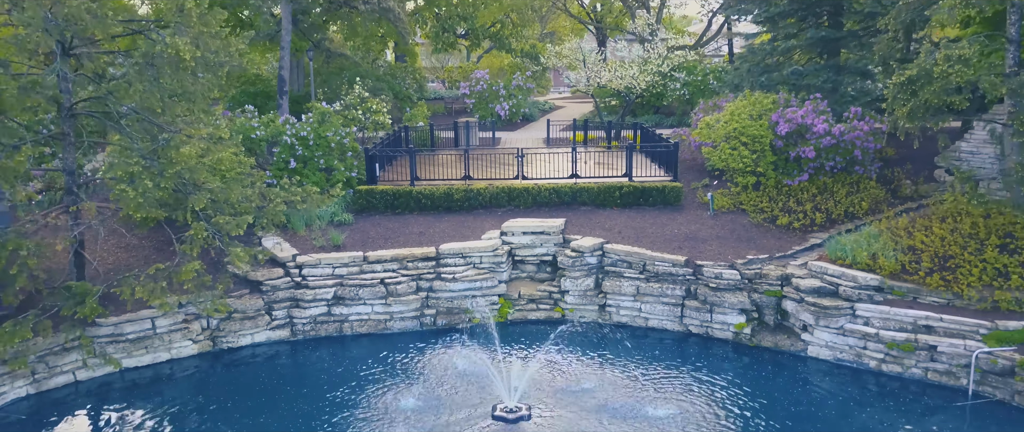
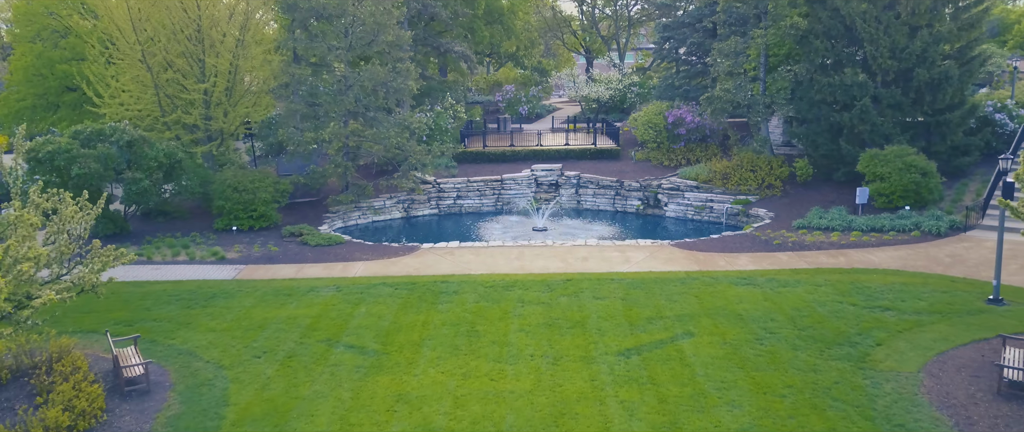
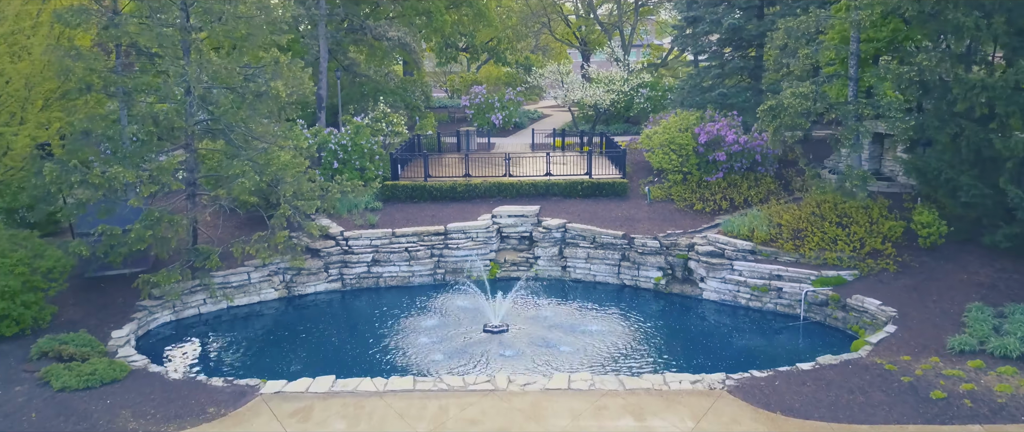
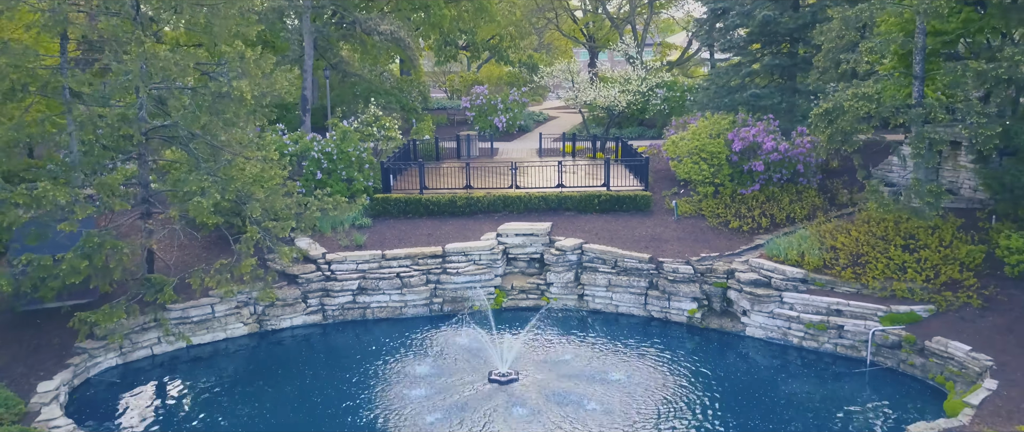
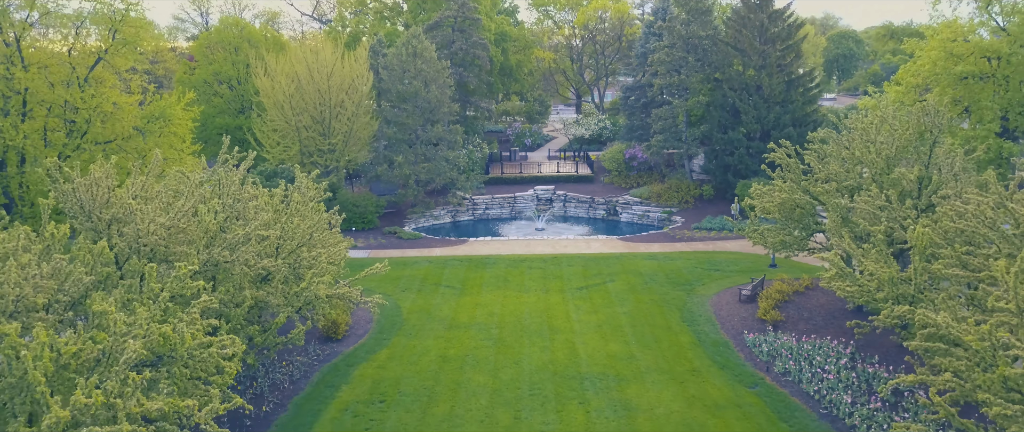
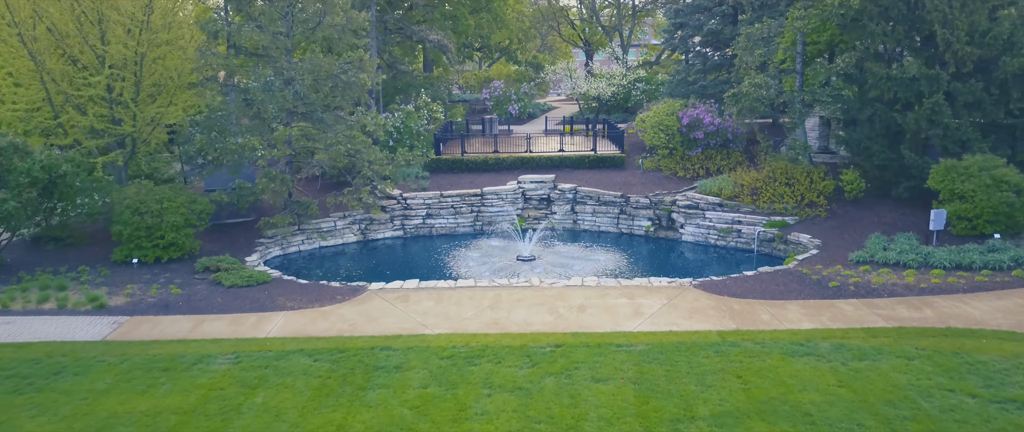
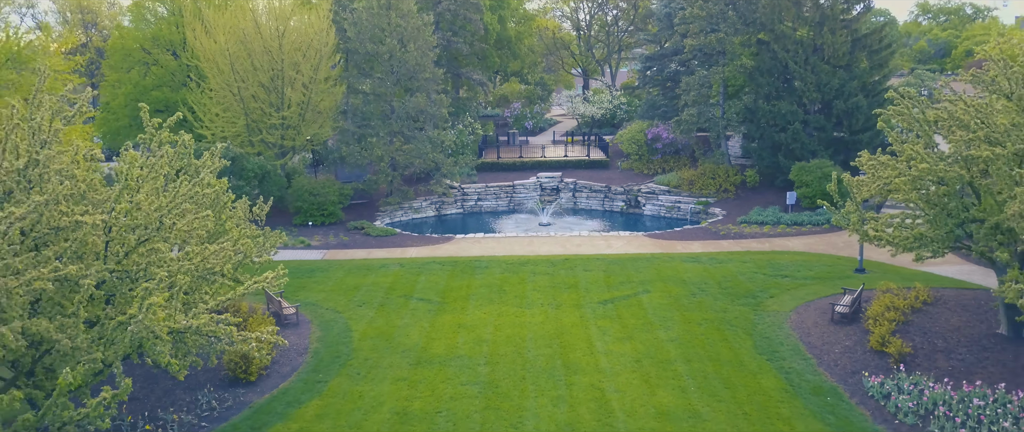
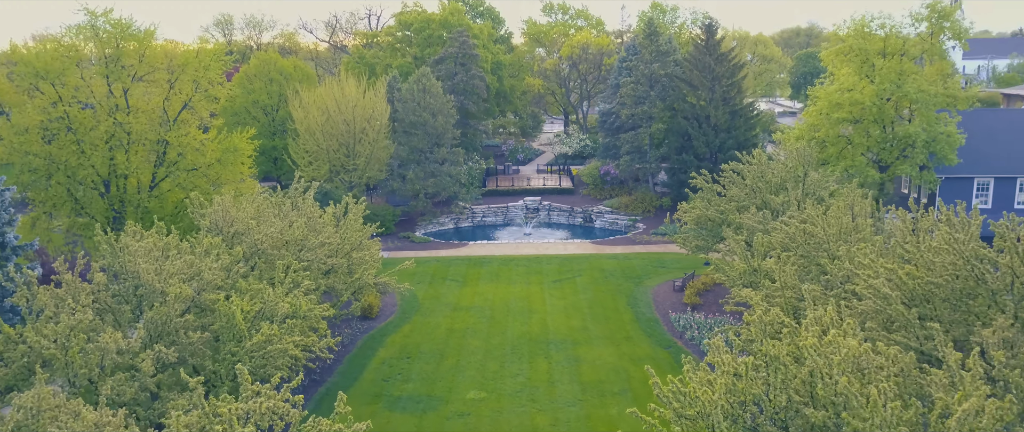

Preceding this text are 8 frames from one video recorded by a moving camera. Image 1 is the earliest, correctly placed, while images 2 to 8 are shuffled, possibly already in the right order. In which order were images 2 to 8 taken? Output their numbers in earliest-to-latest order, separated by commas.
4, 3, 6, 2, 7, 5, 8
